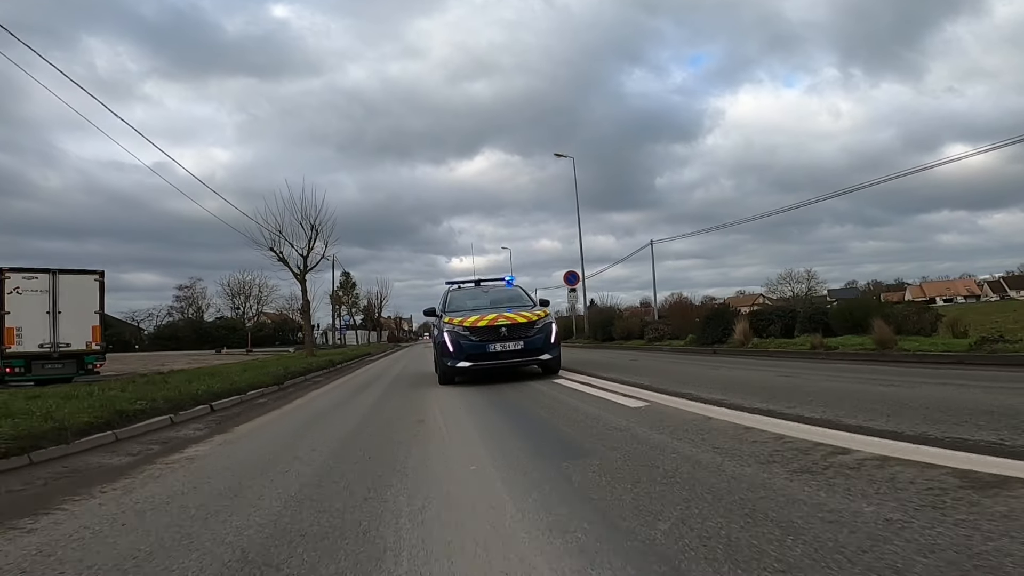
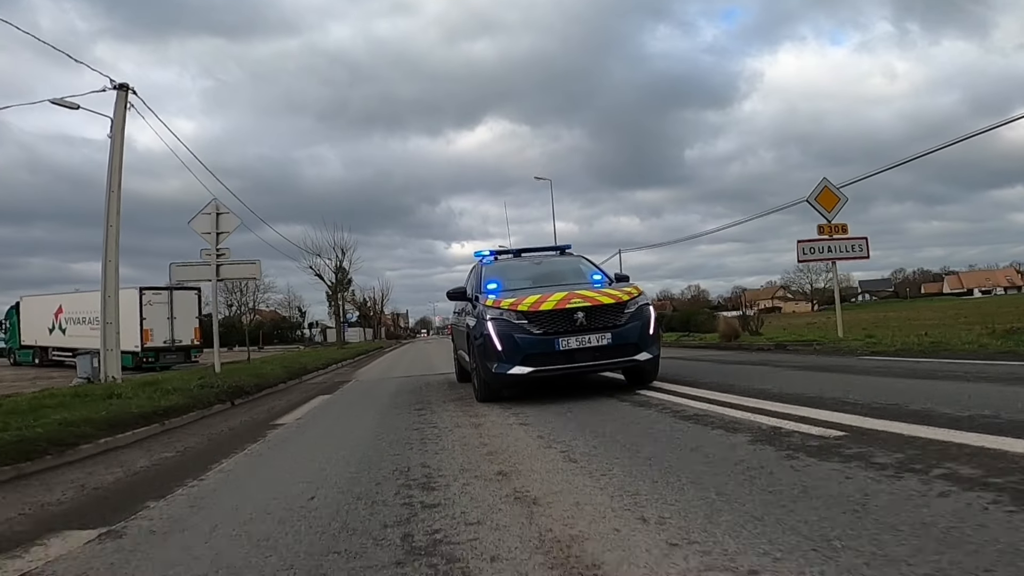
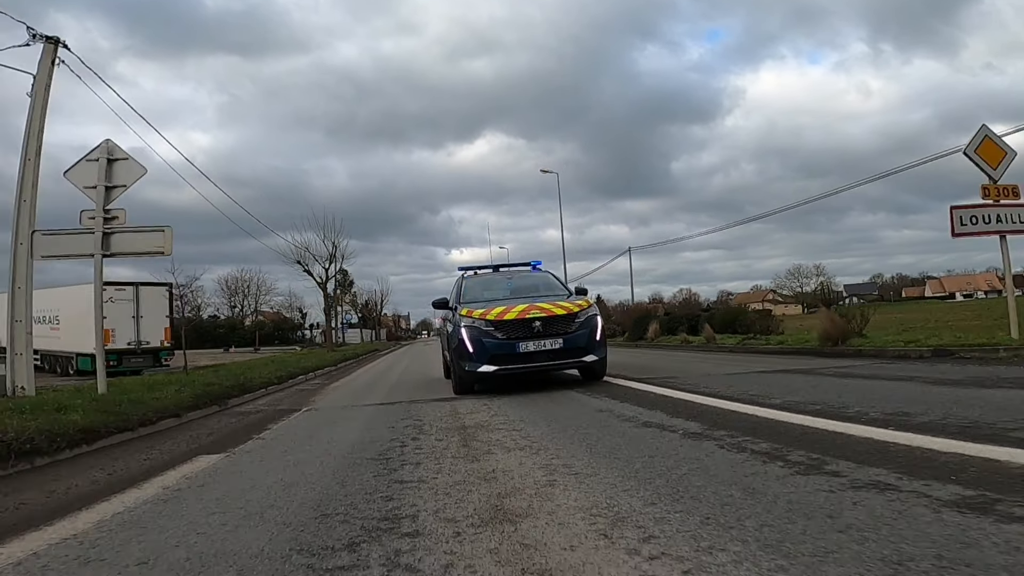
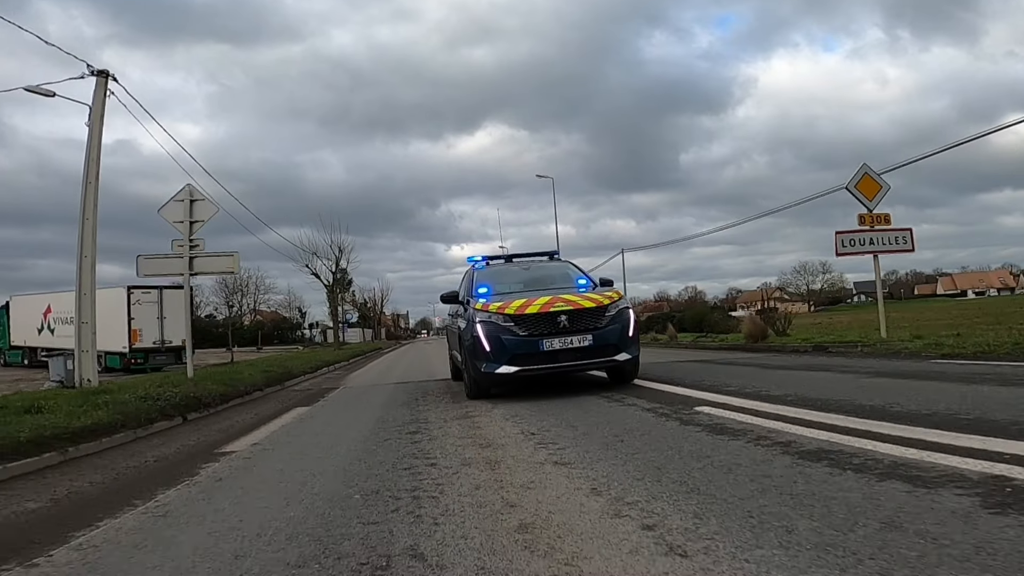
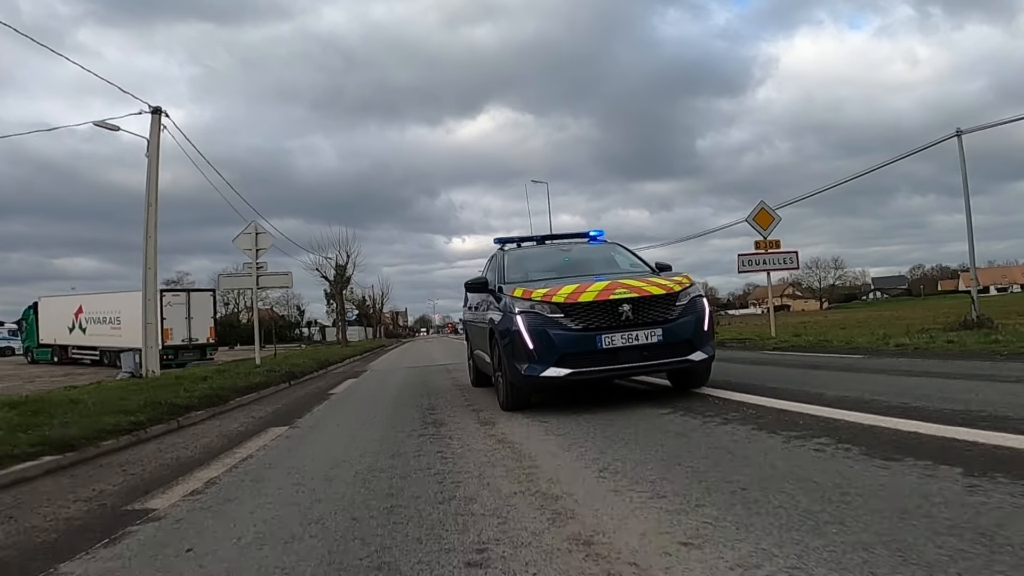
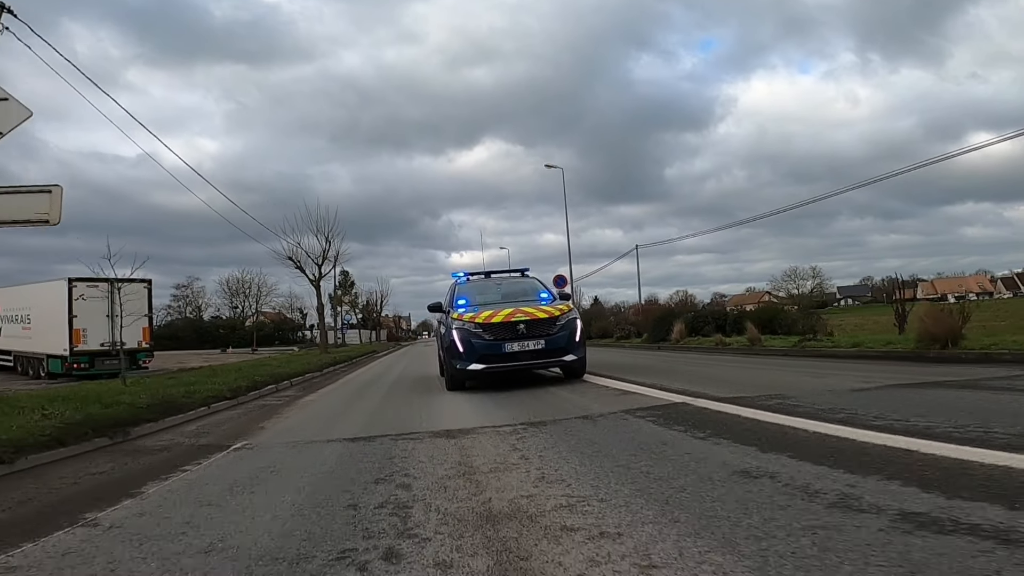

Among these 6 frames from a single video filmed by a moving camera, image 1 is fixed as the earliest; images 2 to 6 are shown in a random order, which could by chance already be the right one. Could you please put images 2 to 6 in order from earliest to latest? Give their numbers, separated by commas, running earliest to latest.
6, 3, 4, 2, 5
